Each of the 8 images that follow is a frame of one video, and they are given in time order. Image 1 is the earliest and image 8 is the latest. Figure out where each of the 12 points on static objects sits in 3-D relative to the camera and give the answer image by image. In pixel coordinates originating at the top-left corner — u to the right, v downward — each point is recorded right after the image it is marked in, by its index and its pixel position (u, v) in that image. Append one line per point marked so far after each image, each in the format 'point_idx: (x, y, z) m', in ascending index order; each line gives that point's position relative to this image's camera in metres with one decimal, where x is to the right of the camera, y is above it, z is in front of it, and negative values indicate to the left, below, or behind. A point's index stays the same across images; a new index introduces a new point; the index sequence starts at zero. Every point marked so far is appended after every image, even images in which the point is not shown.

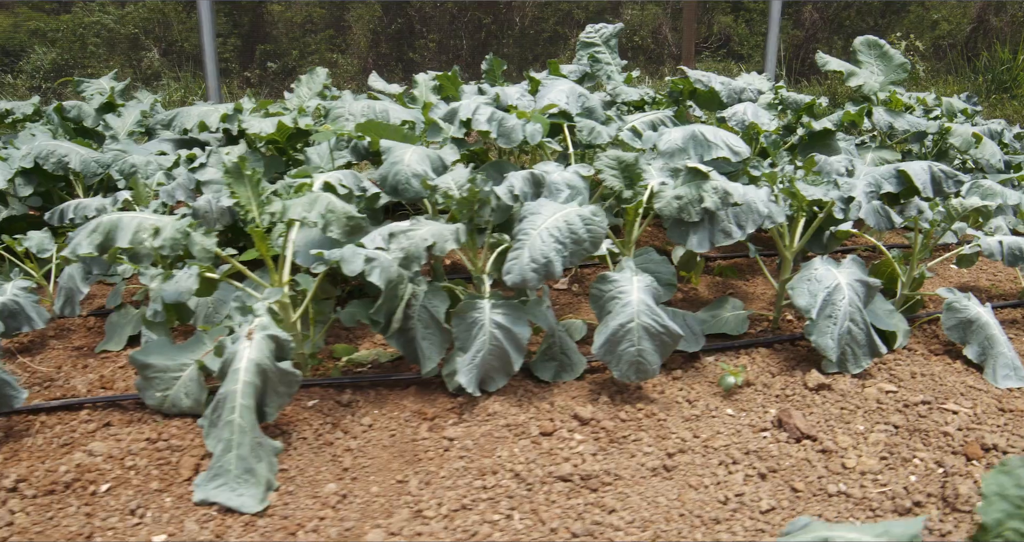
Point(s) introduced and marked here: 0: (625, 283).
0: (+0.4, -0.1, +2.7) m
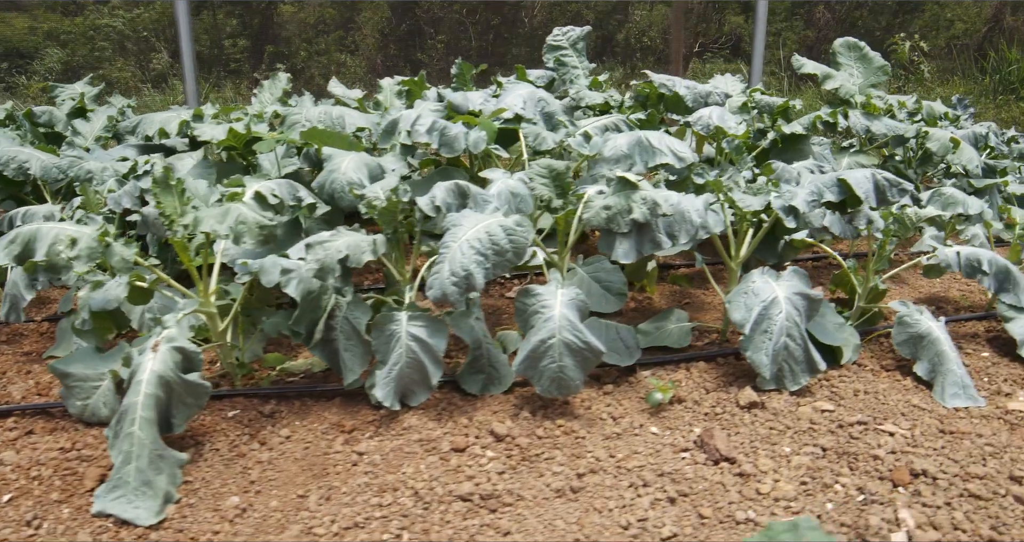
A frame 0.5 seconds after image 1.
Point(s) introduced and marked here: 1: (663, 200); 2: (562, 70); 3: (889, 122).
0: (+0.1, -0.1, +2.6) m
1: (+0.6, +0.3, +2.7) m
2: (+0.3, +1.3, +4.5) m
3: (+2.6, +1.1, +4.7) m
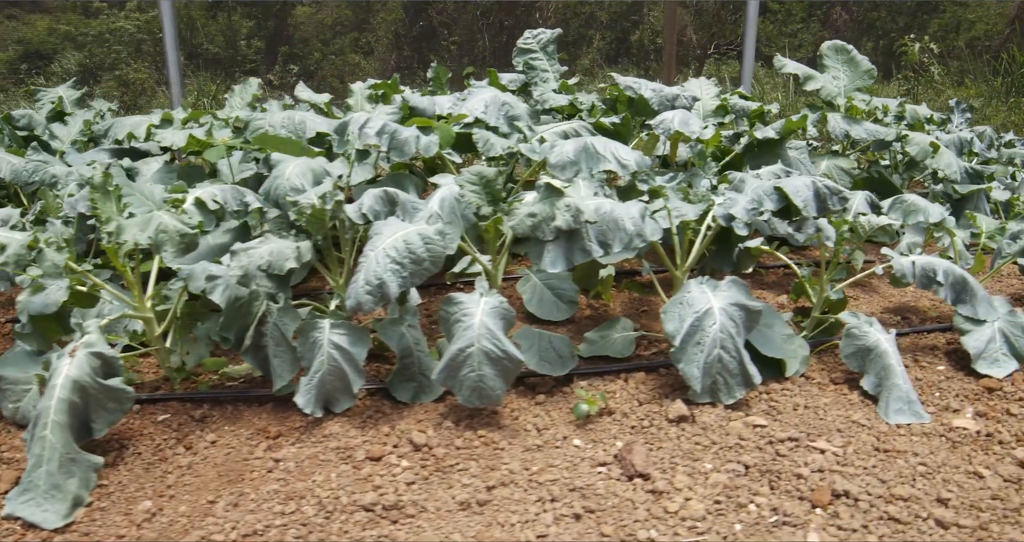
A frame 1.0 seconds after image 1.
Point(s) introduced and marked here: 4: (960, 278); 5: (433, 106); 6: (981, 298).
0: (-0.2, -0.1, +2.6) m
1: (+0.3, +0.3, +2.7) m
2: (+0.1, +1.3, +4.5) m
3: (+2.4, +1.0, +4.6) m
4: (+2.0, 0.0, +3.0) m
5: (-0.4, +1.0, +4.1) m
6: (+2.1, -0.1, +3.0) m
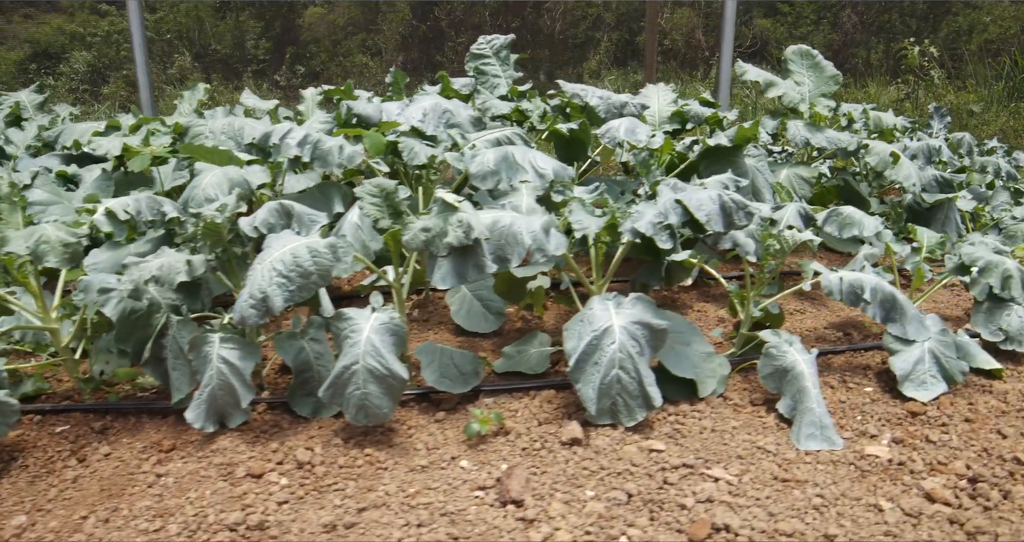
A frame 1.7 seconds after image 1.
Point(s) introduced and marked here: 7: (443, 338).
0: (-0.6, -0.2, +2.5) m
1: (-0.1, +0.2, +2.6) m
2: (-0.2, +1.2, +4.4) m
3: (+2.1, +0.9, +4.4) m
4: (+1.6, -0.1, +2.9) m
5: (-0.8, +0.9, +4.0) m
6: (+1.7, -0.2, +2.9) m
7: (-0.3, -0.3, +3.4) m
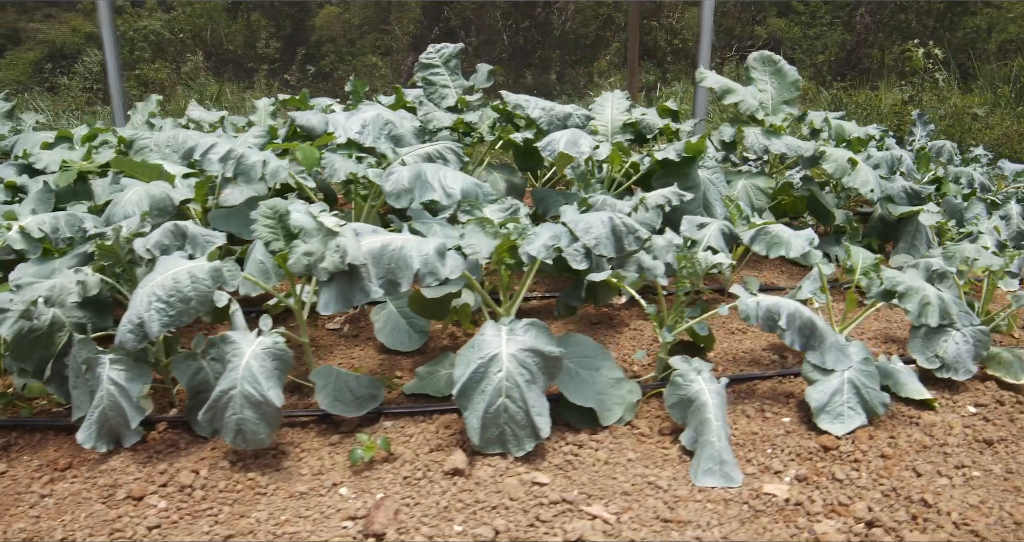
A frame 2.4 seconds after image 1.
0: (-1.0, -0.3, +2.5) m
1: (-0.5, +0.1, +2.6) m
2: (-0.5, +1.2, +4.3) m
3: (+1.8, +0.8, +4.3) m
4: (+1.2, -0.2, +2.8) m
5: (-1.1, +0.9, +4.0) m
6: (+1.3, -0.3, +2.8) m
7: (-0.7, -0.4, +3.4) m
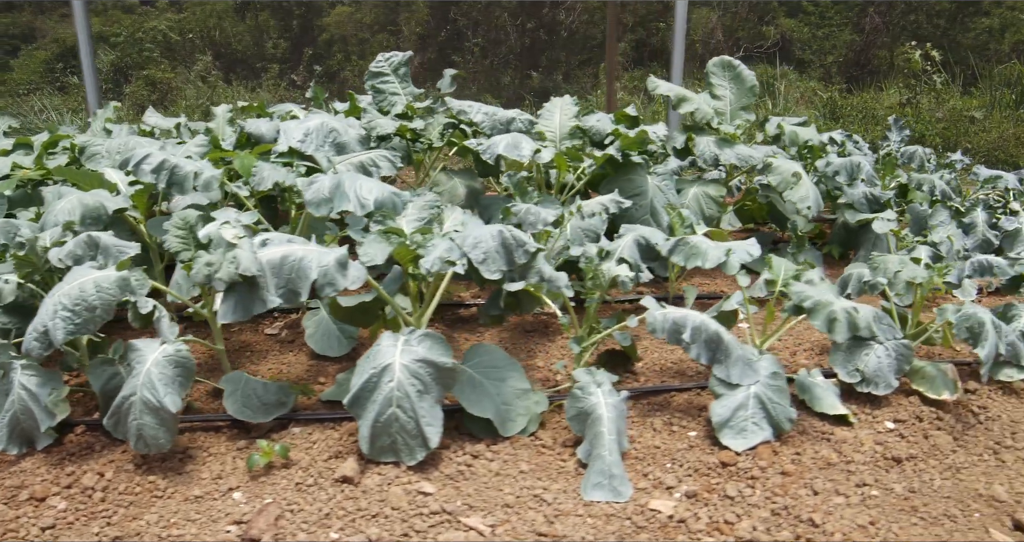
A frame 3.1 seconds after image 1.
0: (-1.4, -0.3, +2.6) m
1: (-0.9, +0.1, +2.6) m
2: (-0.9, +1.1, +4.4) m
3: (+1.4, +0.8, +4.2) m
4: (+0.8, -0.3, +2.7) m
5: (-1.4, +0.8, +4.1) m
6: (+0.9, -0.4, +2.8) m
7: (-1.1, -0.5, +3.4) m
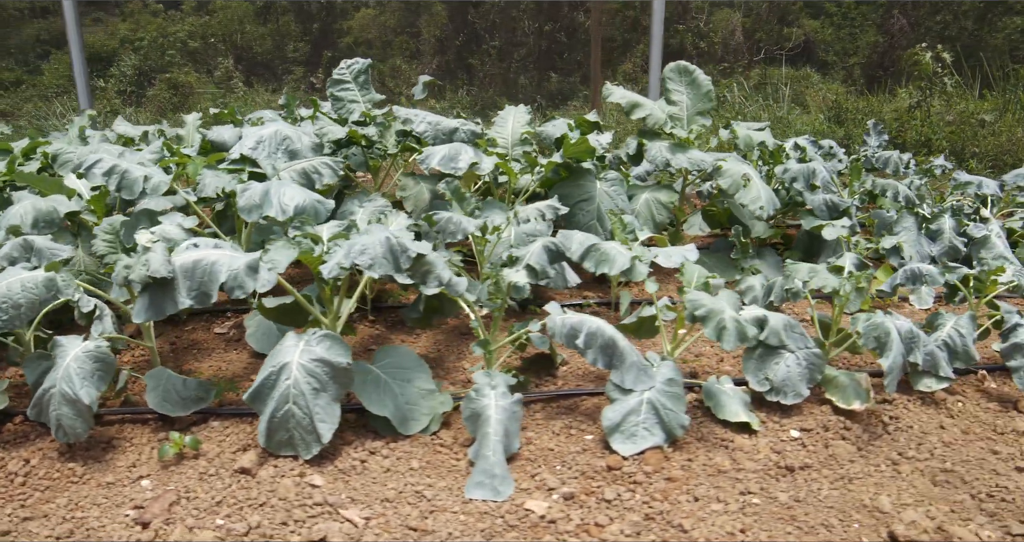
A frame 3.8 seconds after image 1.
0: (-1.8, -0.3, +2.8) m
1: (-1.3, +0.1, +2.8) m
2: (-1.2, +1.1, +4.5) m
3: (+1.1, +0.7, +4.3) m
4: (+0.4, -0.3, +2.8) m
5: (-1.8, +0.8, +4.3) m
6: (+0.5, -0.4, +2.8) m
7: (-1.5, -0.5, +3.6) m
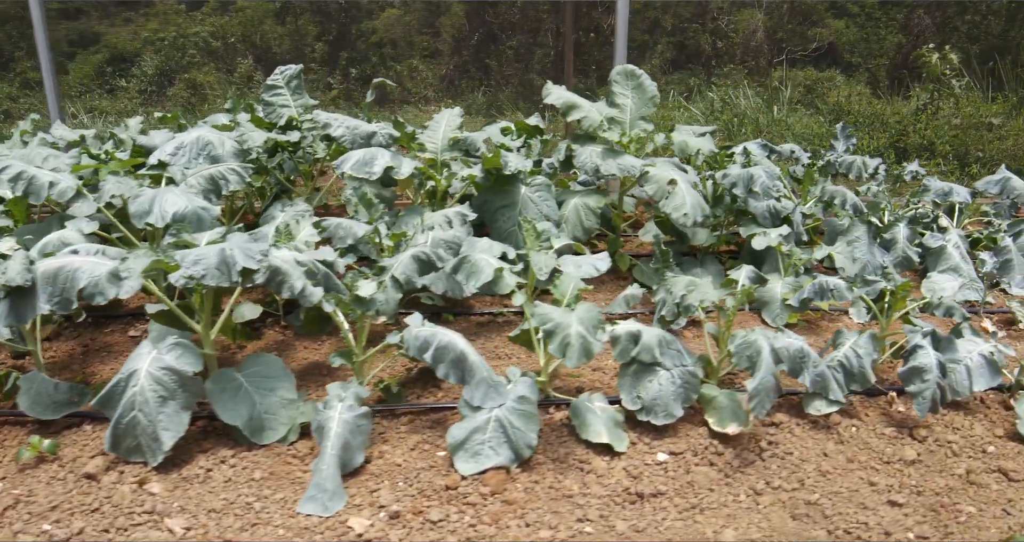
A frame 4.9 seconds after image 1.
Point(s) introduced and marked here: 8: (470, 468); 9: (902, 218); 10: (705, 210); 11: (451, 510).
0: (-2.4, -0.3, +2.8) m
1: (-1.9, 0.0, +2.8) m
2: (-1.6, +1.1, +4.6) m
3: (+0.6, +0.7, +4.1) m
4: (-0.2, -0.3, +2.7) m
5: (-2.3, +0.8, +4.3) m
6: (-0.1, -0.4, +2.7) m
7: (-2.0, -0.5, +3.7) m
8: (-0.1, -0.8, +2.6) m
9: (+2.6, +0.3, +4.5) m
10: (+1.2, +0.4, +4.1) m
11: (-0.2, -0.9, +2.5) m
